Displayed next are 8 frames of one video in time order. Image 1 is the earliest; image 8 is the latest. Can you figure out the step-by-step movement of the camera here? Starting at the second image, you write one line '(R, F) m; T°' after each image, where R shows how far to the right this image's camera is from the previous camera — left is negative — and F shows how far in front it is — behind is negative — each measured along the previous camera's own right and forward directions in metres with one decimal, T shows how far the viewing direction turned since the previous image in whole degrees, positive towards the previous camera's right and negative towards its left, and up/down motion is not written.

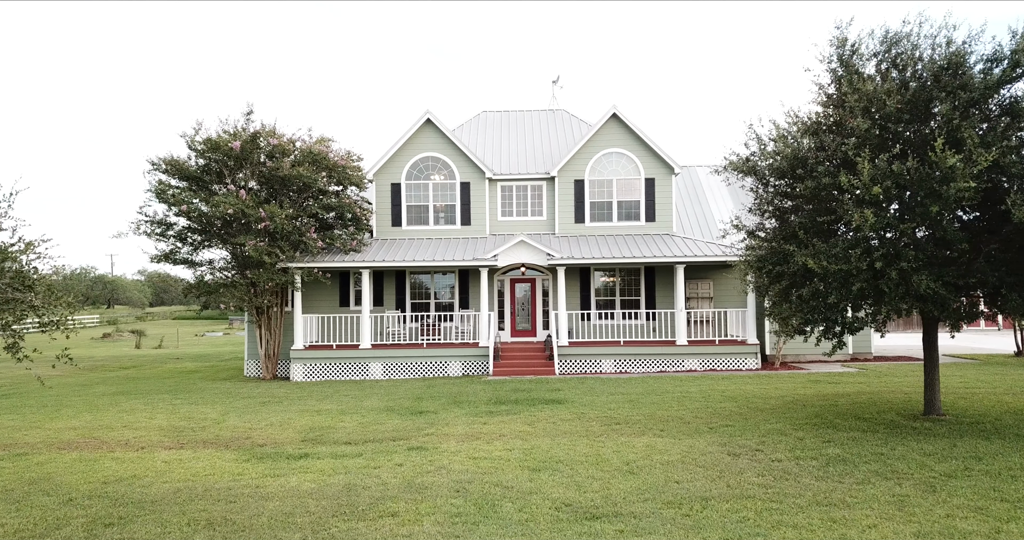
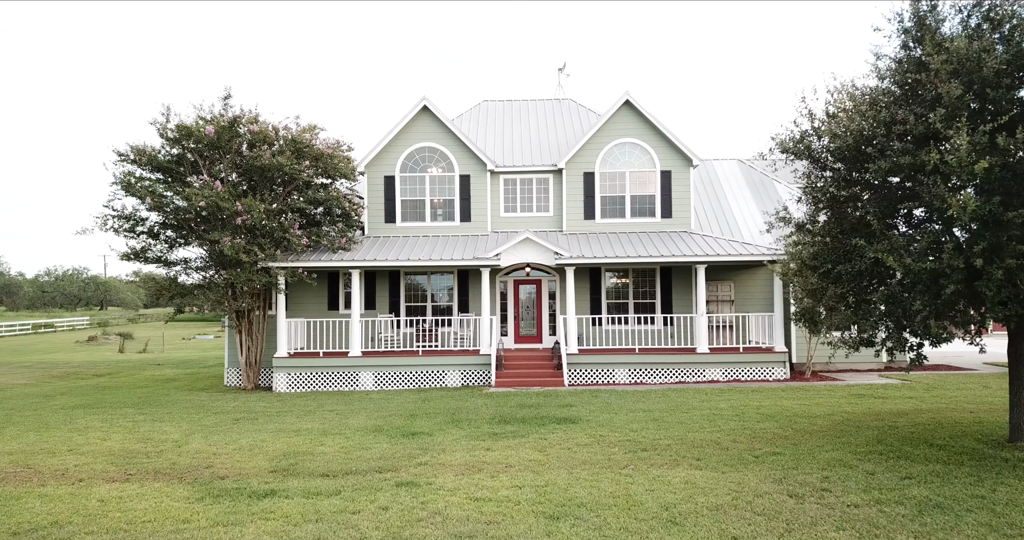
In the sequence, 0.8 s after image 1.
(-0.1, +1.7) m; 0°
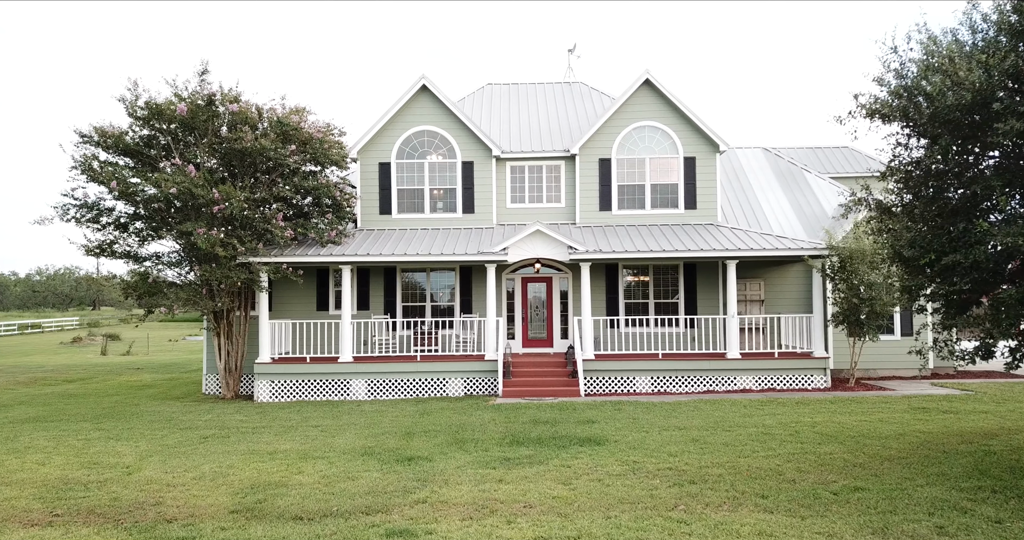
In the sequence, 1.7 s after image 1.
(-0.2, +1.8) m; 0°
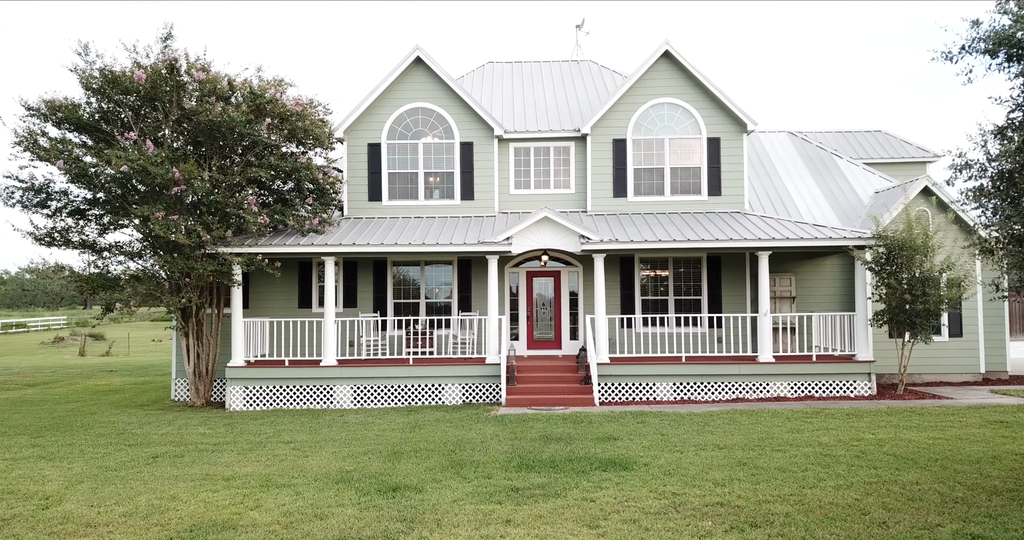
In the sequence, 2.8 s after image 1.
(-0.1, +1.8) m; 0°
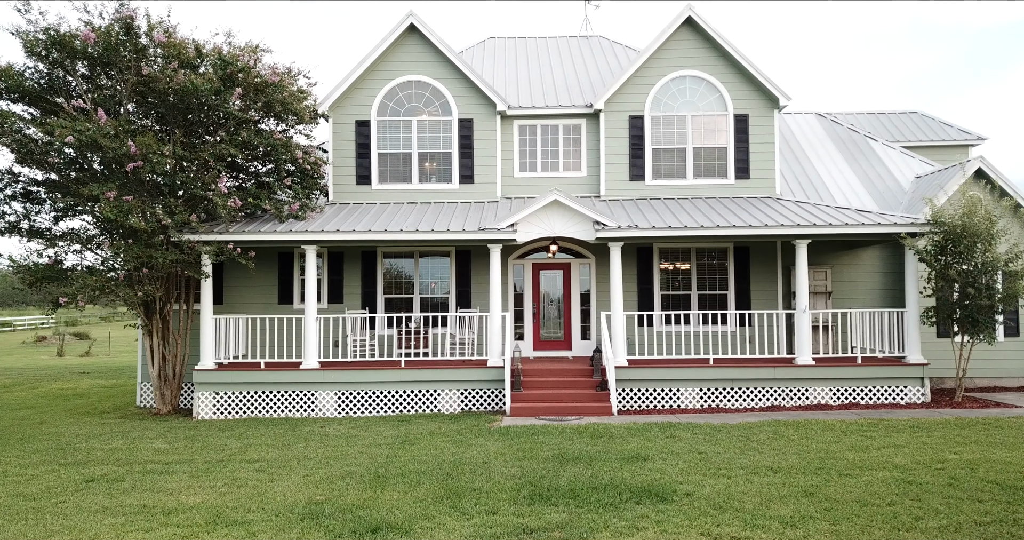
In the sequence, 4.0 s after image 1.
(-0.1, +1.7) m; 0°
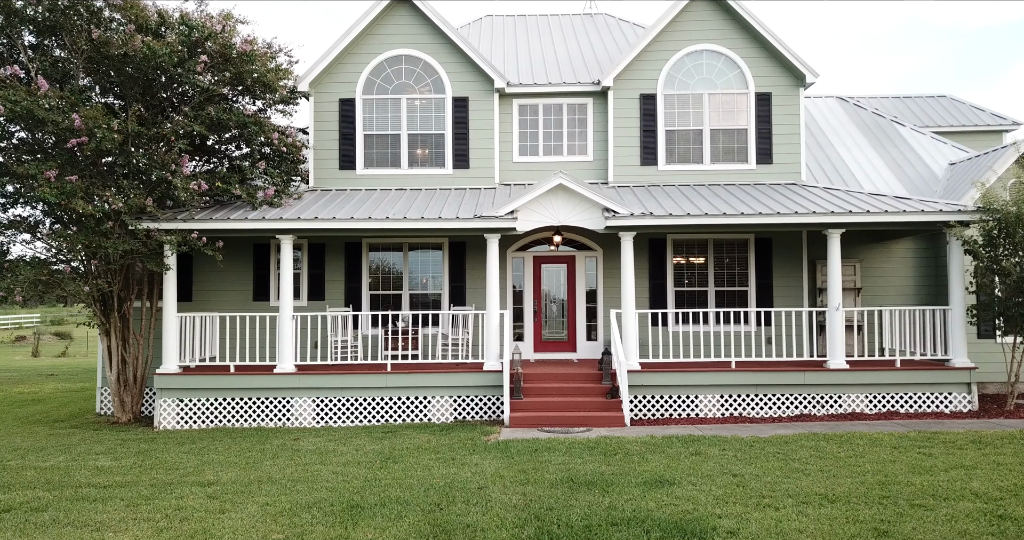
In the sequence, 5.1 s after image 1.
(0.0, +1.3) m; 0°
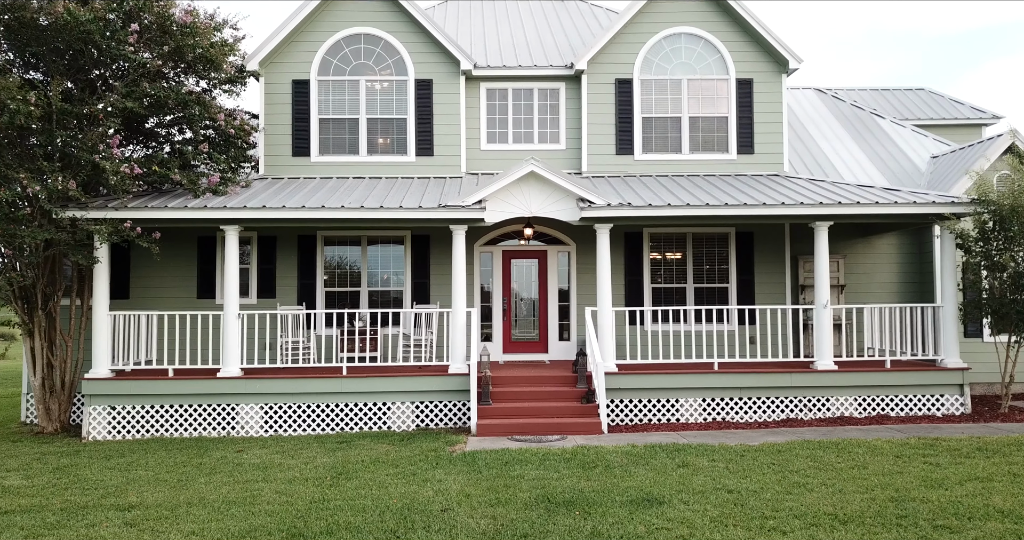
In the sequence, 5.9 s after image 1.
(0.0, +0.9) m; +3°
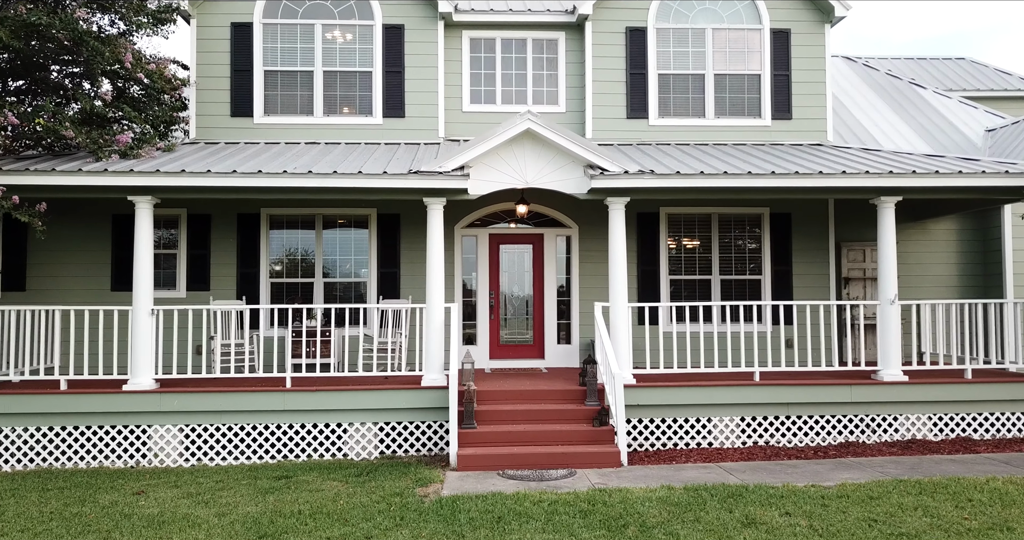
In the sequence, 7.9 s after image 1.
(-0.1, +2.2) m; +1°
